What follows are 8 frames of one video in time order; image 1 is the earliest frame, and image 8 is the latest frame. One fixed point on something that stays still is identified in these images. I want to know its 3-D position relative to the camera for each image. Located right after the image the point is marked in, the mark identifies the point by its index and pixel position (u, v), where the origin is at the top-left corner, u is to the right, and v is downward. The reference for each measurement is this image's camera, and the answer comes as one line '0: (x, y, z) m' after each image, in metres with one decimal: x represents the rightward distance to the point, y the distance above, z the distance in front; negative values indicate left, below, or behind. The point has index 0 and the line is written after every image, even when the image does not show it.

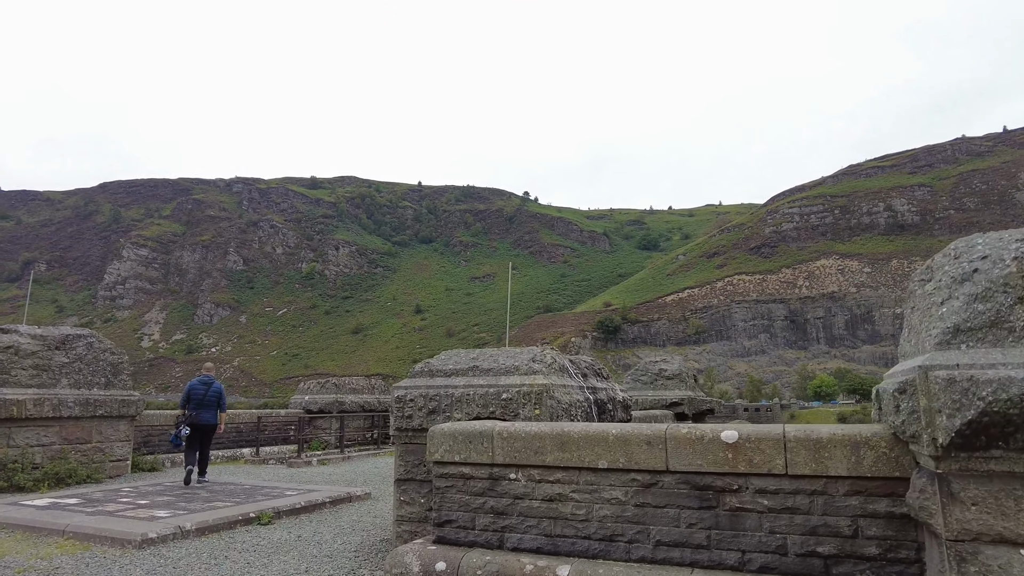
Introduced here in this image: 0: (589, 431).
0: (+0.5, -0.8, +3.8) m
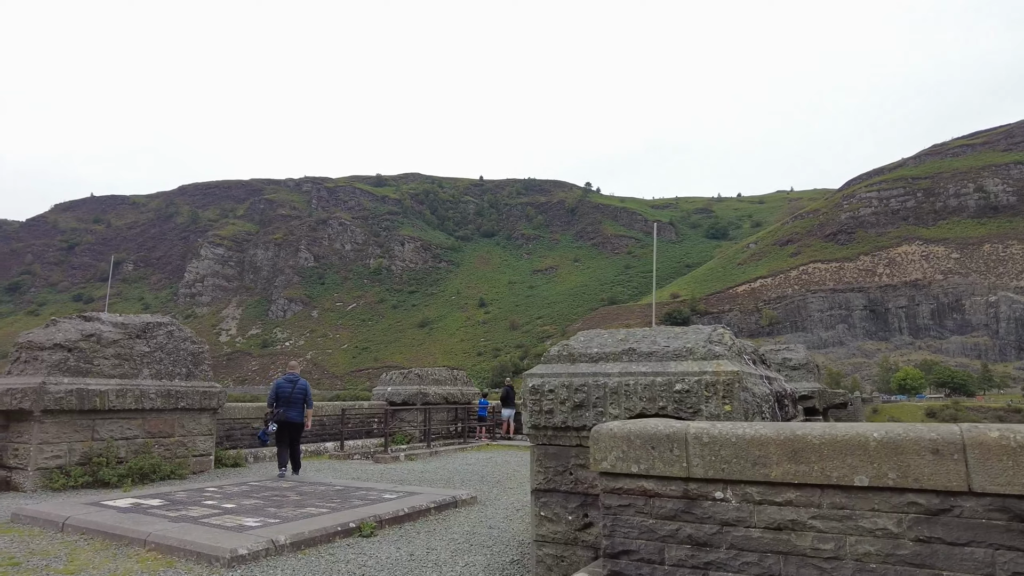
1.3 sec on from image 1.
0: (+1.3, -0.6, +2.7) m
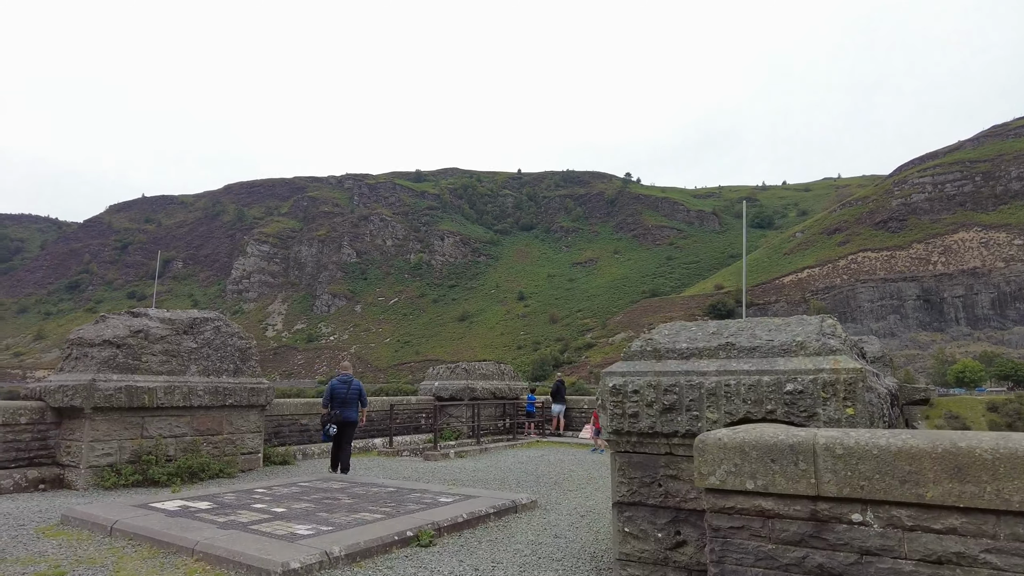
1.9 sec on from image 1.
0: (+1.7, -0.5, +2.2) m
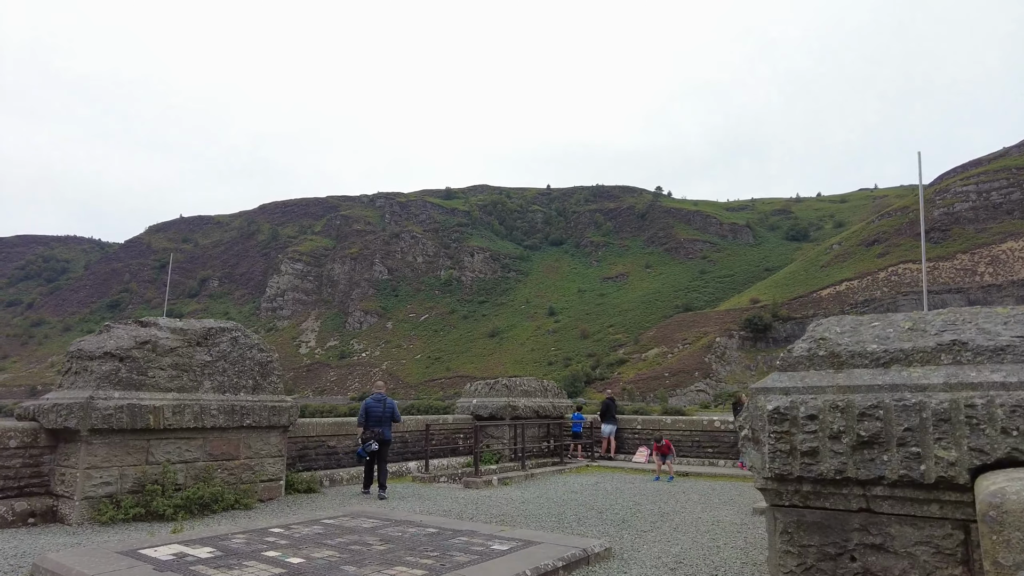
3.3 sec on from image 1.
0: (+2.0, -0.4, +1.0) m
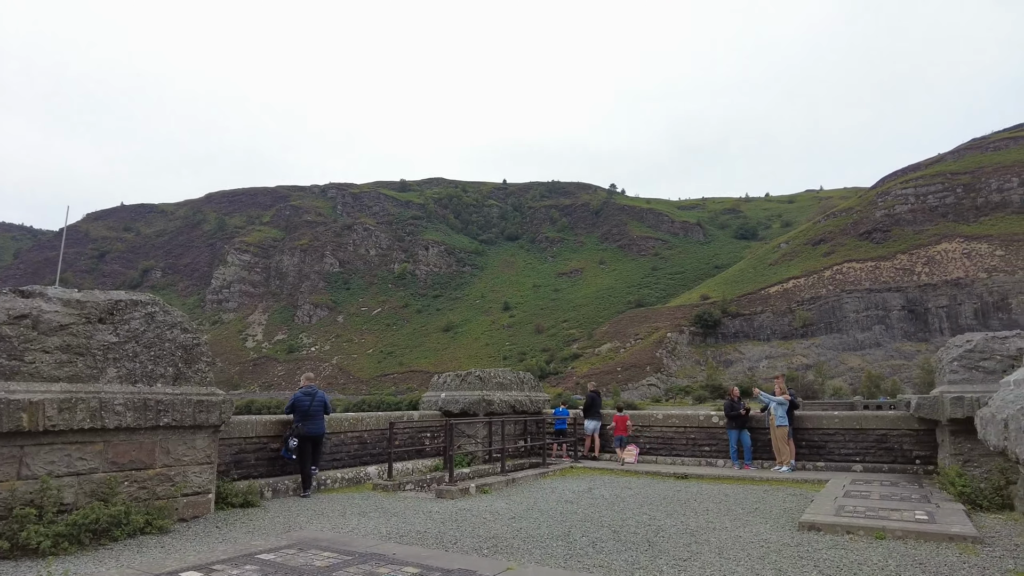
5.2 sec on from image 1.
0: (+2.4, -0.1, -0.3) m
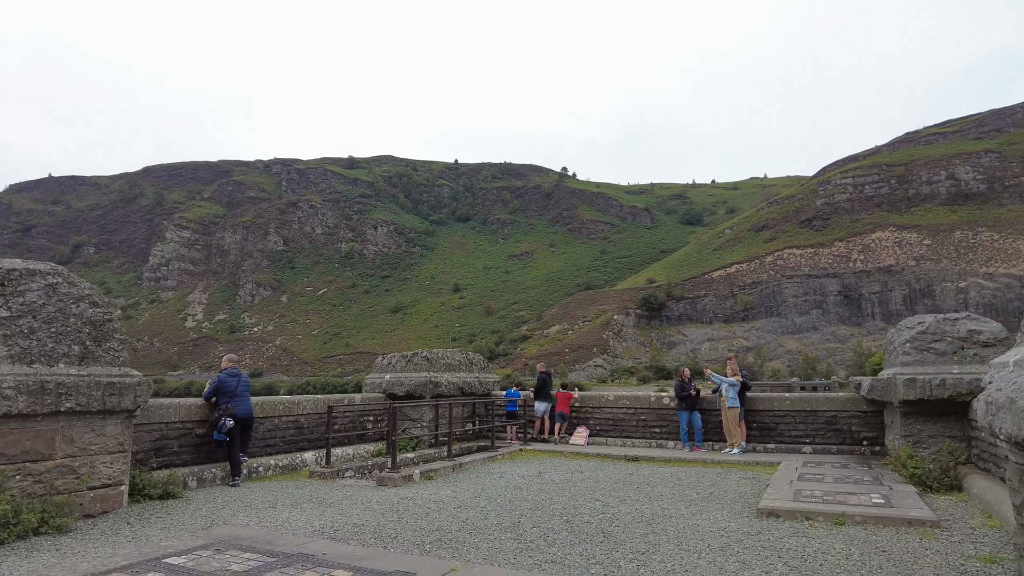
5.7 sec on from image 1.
0: (+2.4, -0.1, -0.6) m
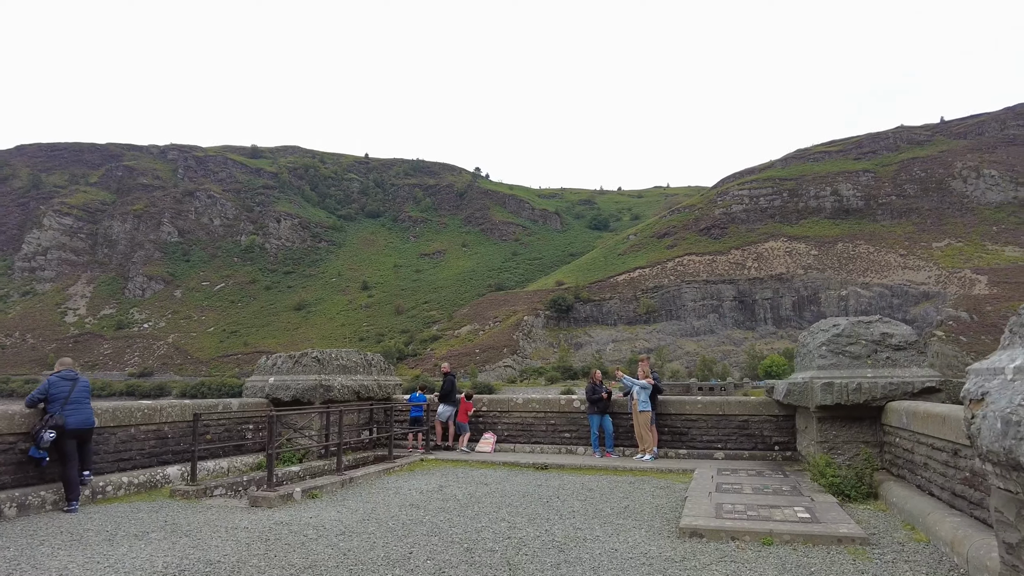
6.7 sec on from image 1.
0: (+2.5, -0.1, -1.1) m
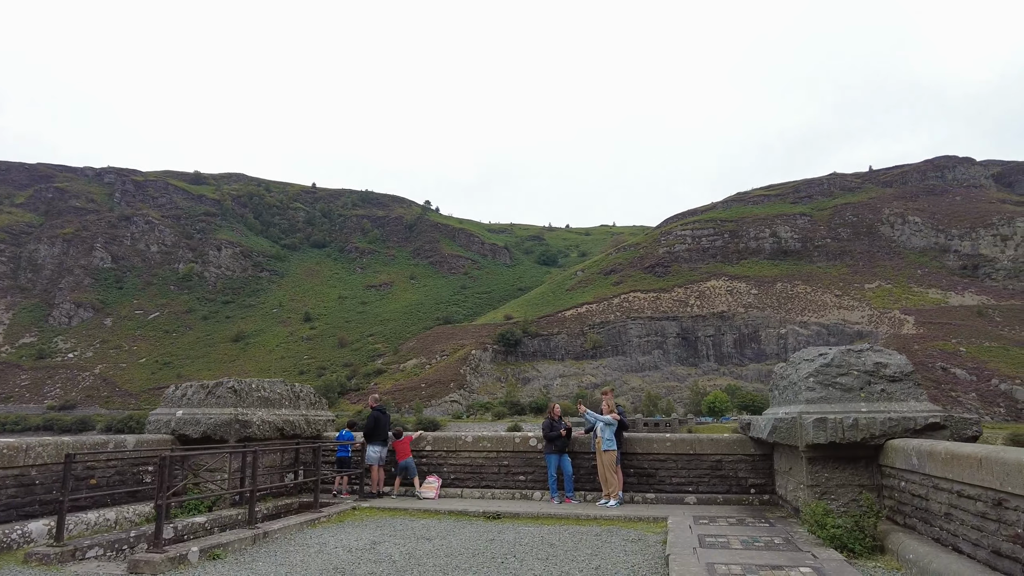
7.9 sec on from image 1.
0: (+2.7, +0.1, -1.9) m
